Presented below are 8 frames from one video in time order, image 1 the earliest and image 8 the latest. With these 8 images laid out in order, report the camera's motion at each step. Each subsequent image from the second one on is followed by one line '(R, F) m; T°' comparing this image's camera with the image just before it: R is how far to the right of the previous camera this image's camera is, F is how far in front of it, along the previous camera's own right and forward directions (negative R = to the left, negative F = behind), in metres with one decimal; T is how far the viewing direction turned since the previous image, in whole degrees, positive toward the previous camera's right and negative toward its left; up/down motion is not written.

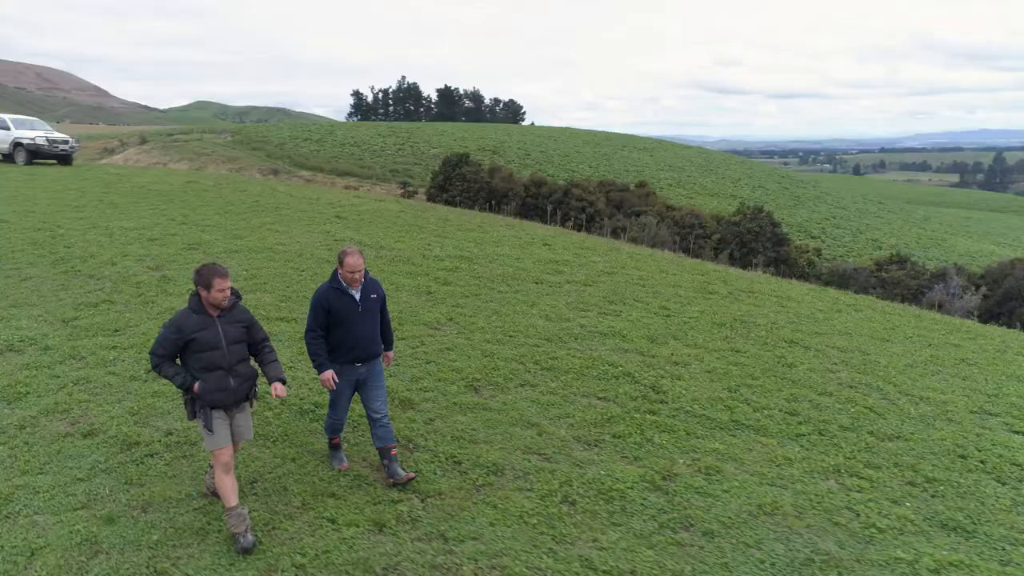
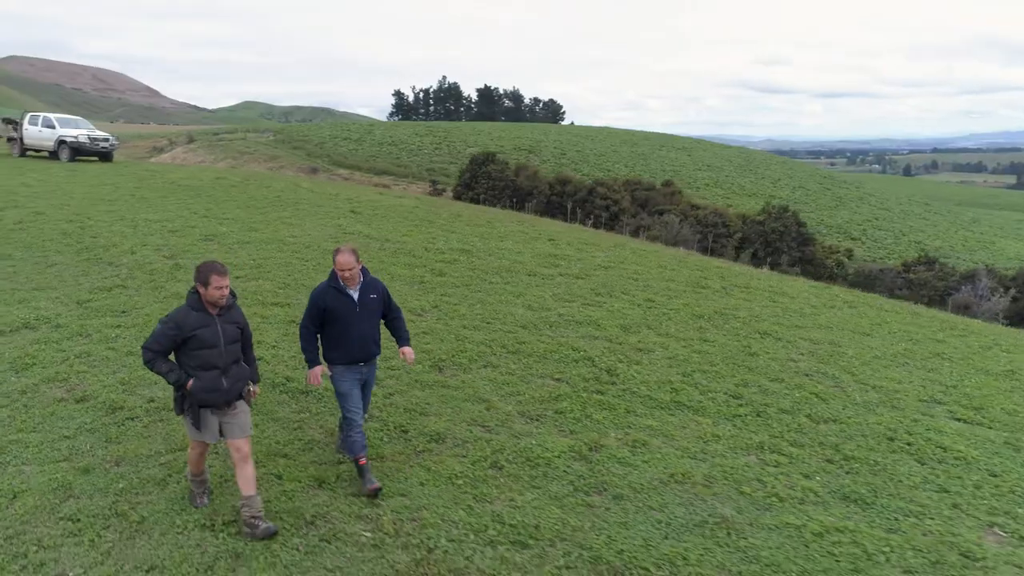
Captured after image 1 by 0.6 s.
(+0.8, -0.4) m; -3°
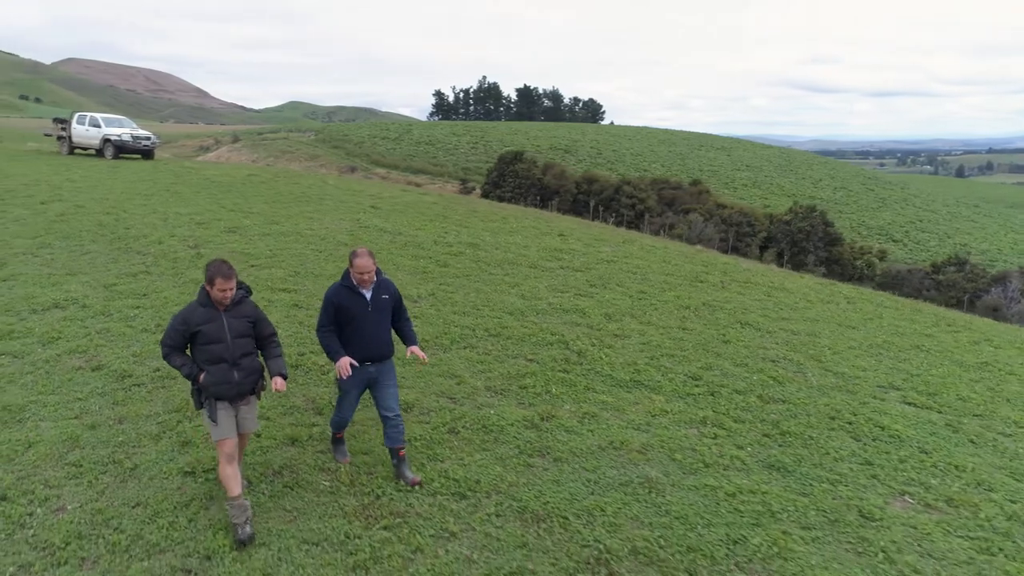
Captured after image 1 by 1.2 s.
(+0.7, -0.5) m; -3°
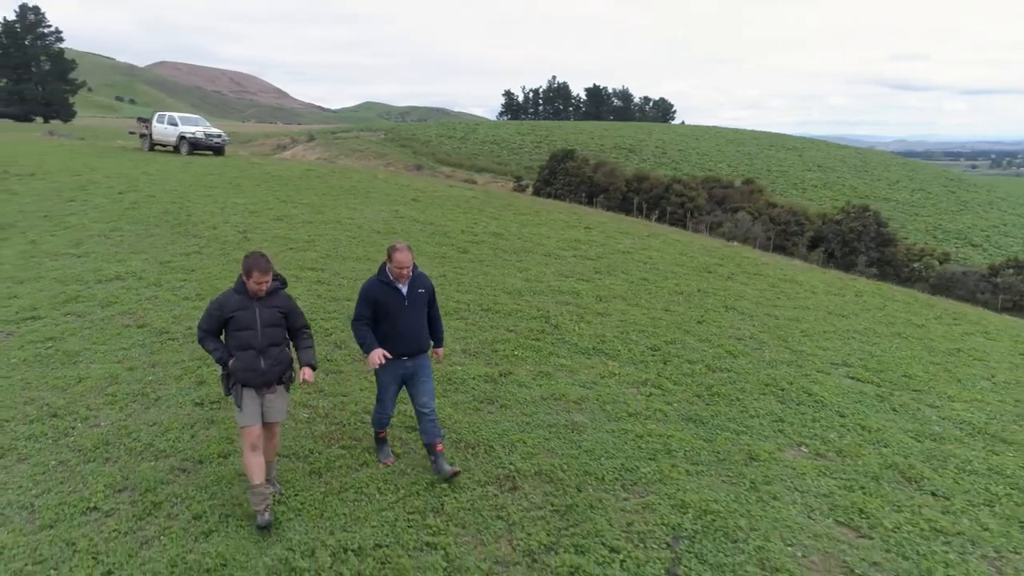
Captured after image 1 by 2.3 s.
(+1.0, -0.9) m; -5°
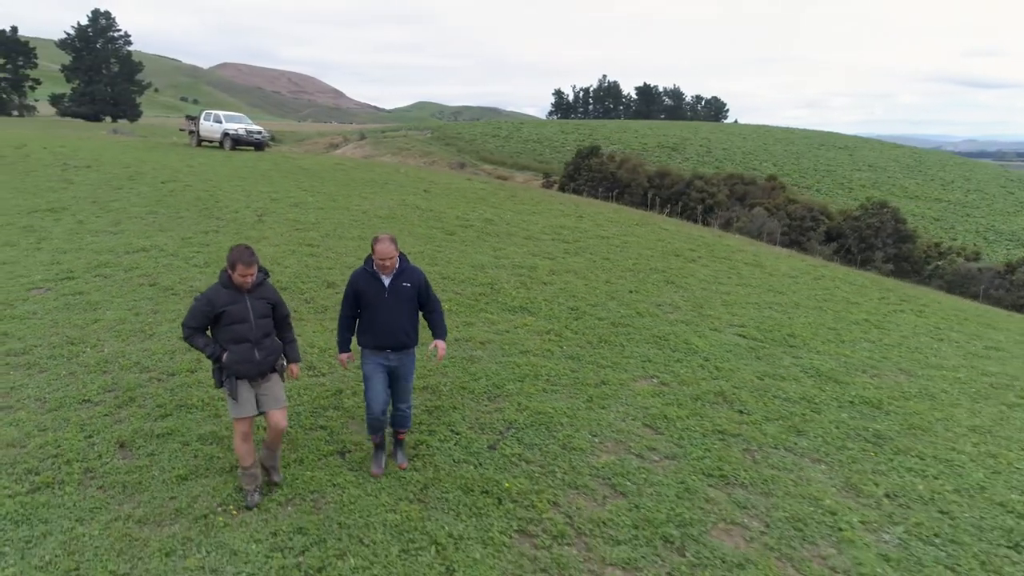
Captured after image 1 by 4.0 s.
(+1.4, -1.3) m; -4°
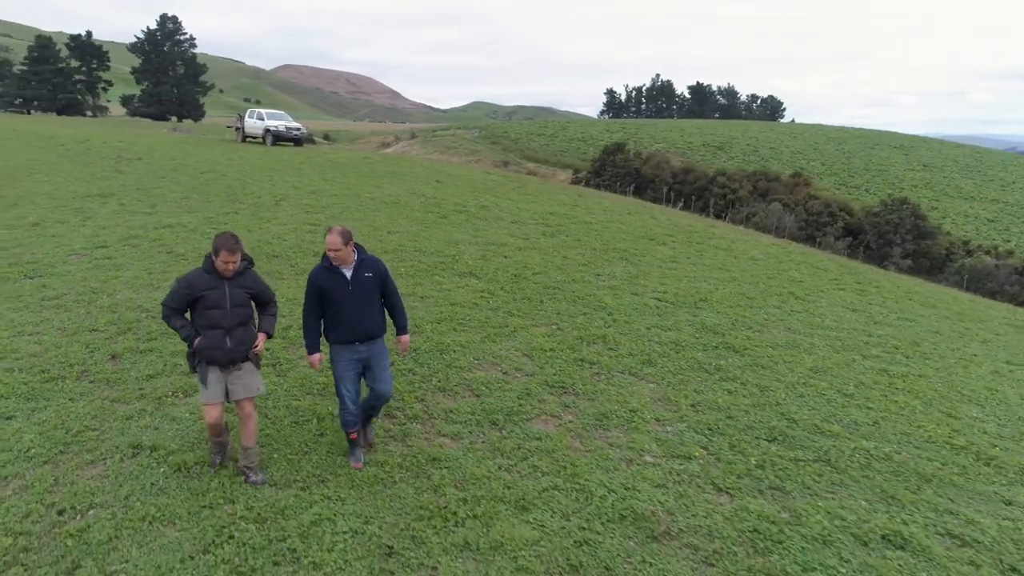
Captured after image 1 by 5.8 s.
(+1.5, -1.4) m; -4°
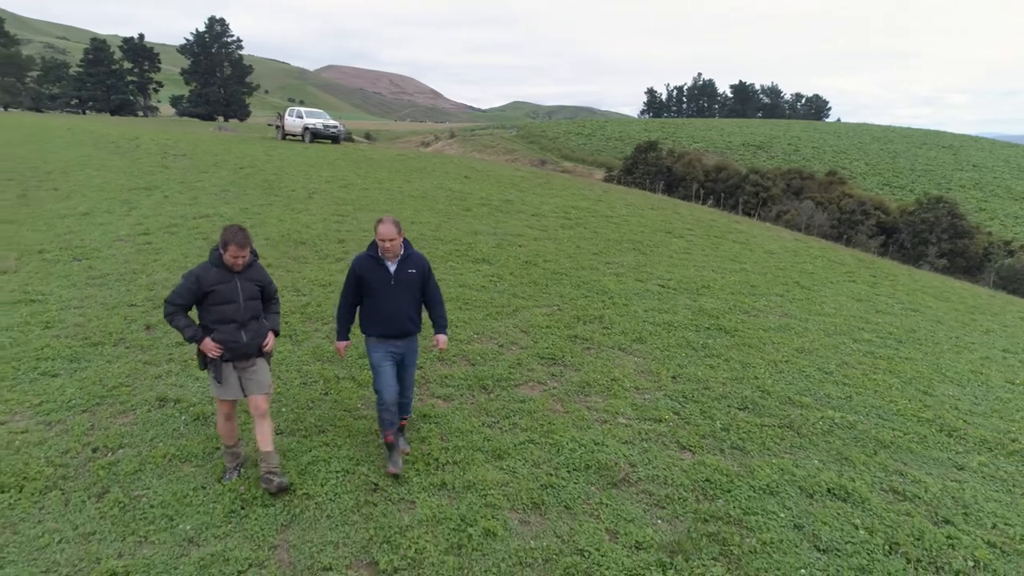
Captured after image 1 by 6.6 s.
(+0.4, -0.5) m; -3°
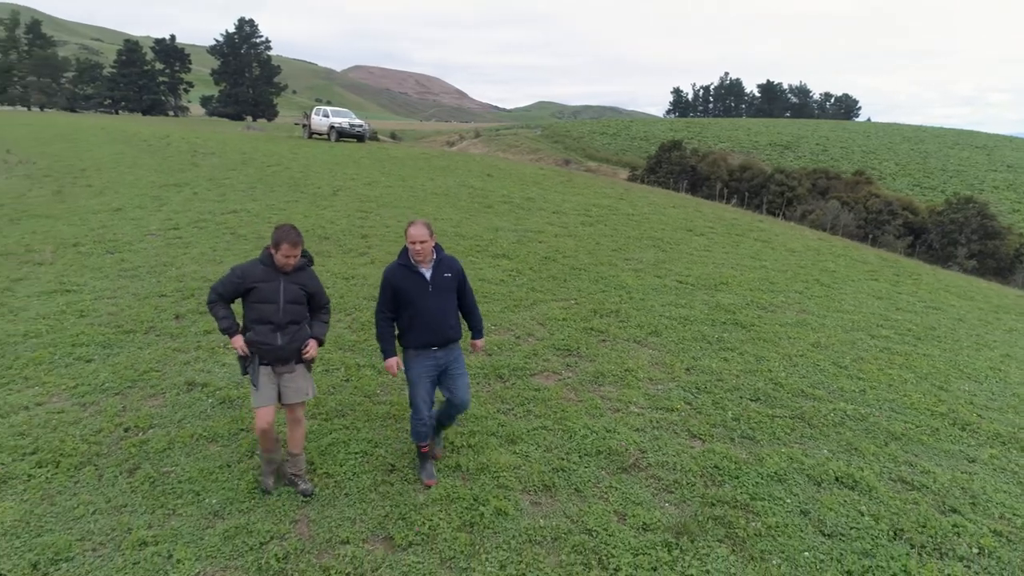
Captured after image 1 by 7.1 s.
(+0.1, -0.1) m; -2°
